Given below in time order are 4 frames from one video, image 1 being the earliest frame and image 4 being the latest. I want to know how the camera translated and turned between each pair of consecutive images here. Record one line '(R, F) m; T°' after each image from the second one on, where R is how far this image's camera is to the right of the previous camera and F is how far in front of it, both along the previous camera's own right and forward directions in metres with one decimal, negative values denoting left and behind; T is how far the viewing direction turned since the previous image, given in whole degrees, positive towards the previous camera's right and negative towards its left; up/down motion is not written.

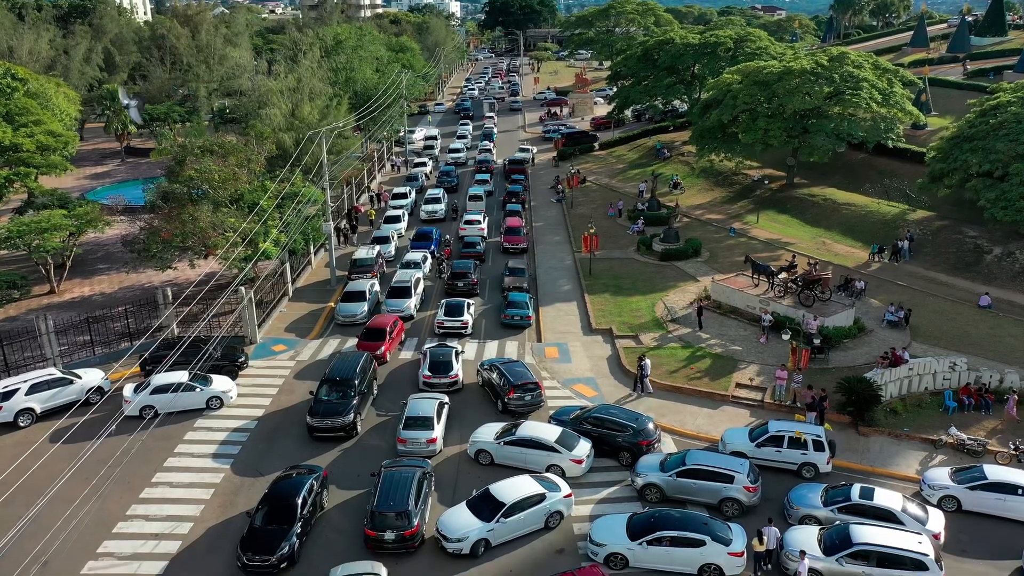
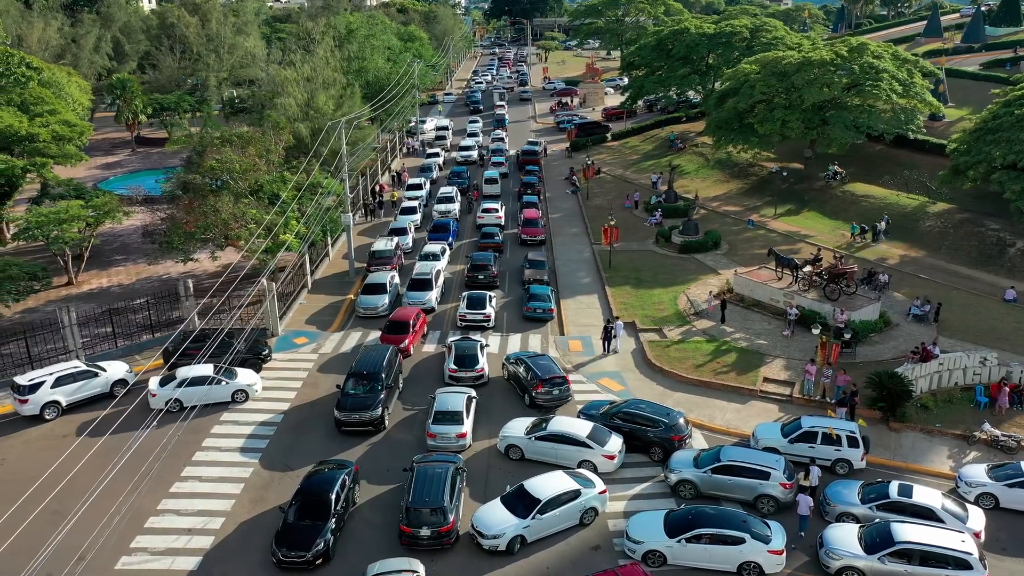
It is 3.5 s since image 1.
(-0.8, +0.2) m; 0°
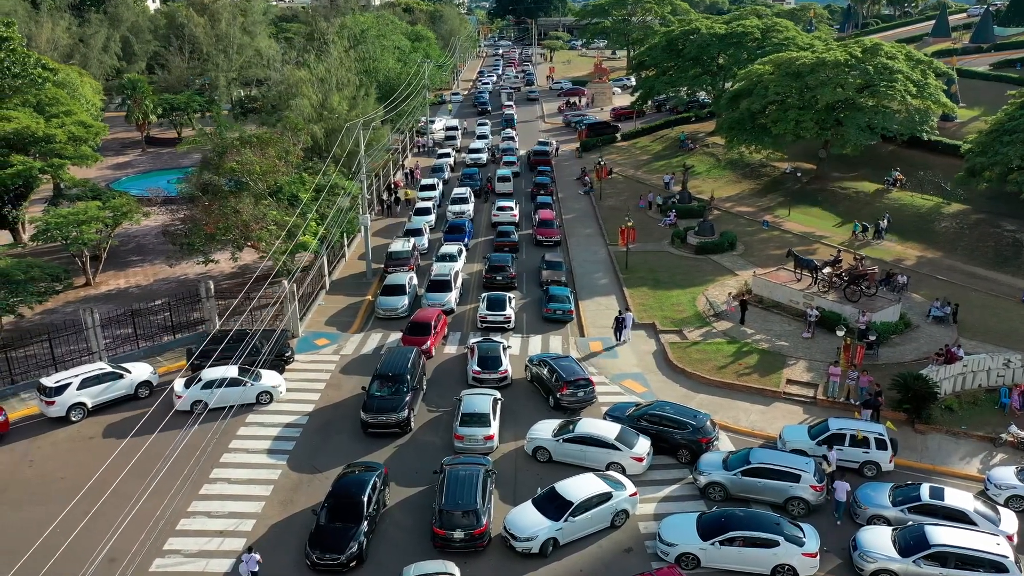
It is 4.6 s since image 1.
(-0.7, 0.0) m; 0°
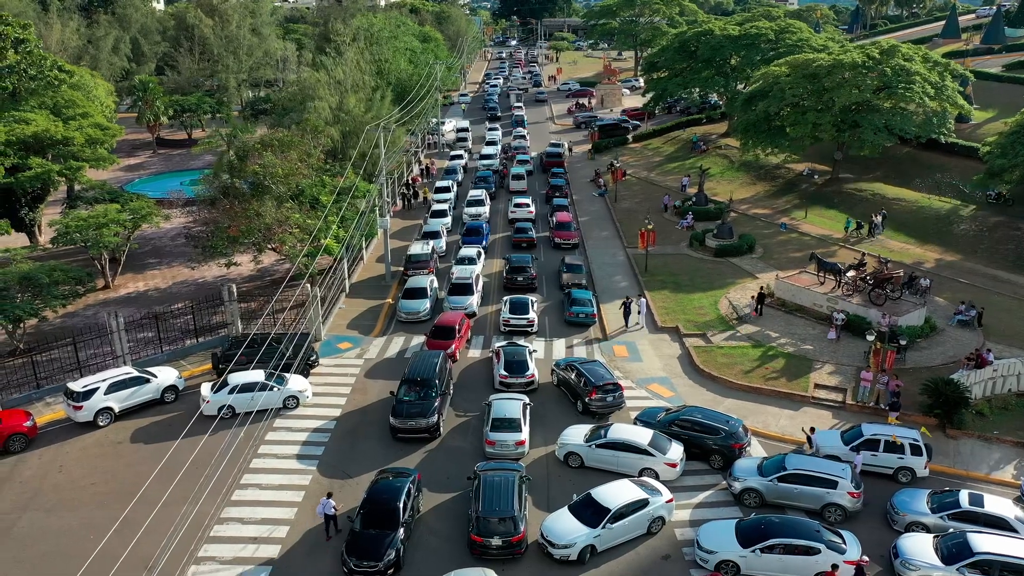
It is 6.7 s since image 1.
(-0.8, +0.1) m; 0°
